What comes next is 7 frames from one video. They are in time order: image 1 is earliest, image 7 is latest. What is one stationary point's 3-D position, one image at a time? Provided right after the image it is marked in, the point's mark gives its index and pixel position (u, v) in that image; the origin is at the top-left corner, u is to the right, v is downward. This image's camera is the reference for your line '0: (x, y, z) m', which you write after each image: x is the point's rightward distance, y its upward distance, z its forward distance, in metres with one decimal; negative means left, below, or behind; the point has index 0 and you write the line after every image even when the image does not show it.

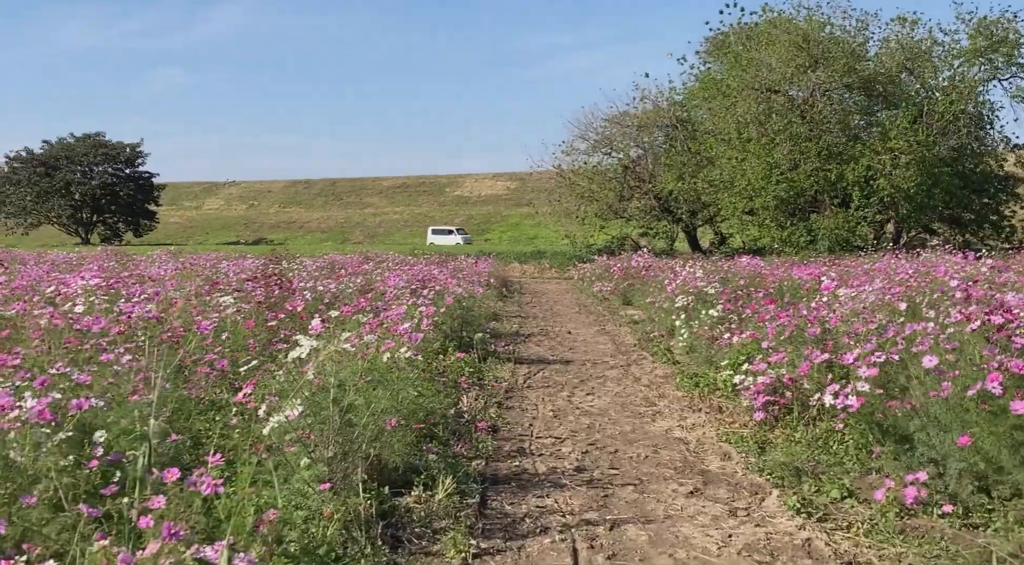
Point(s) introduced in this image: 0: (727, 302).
0: (+2.4, -0.3, +11.5) m
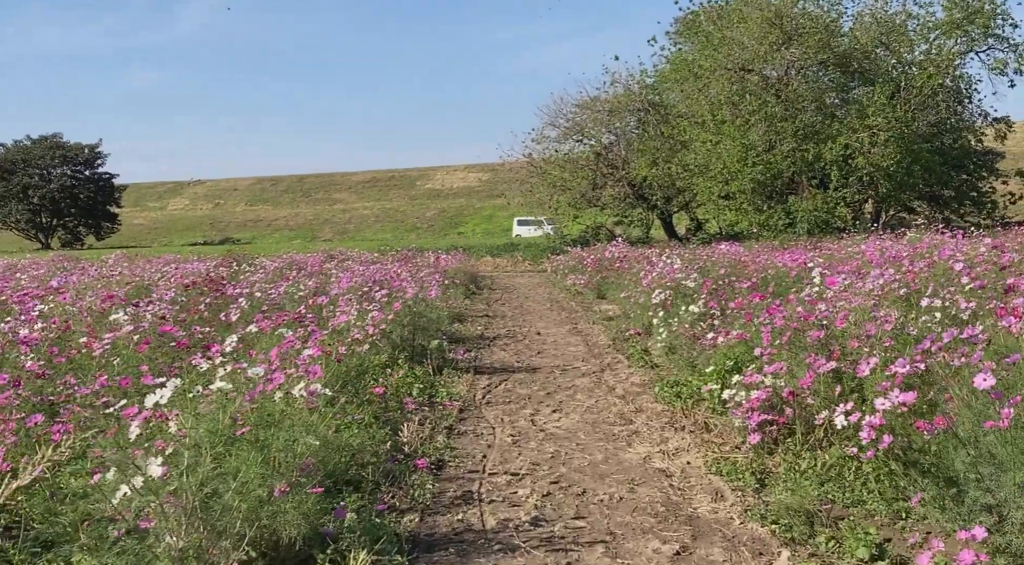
0: (+2.0, -0.2, +10.4) m
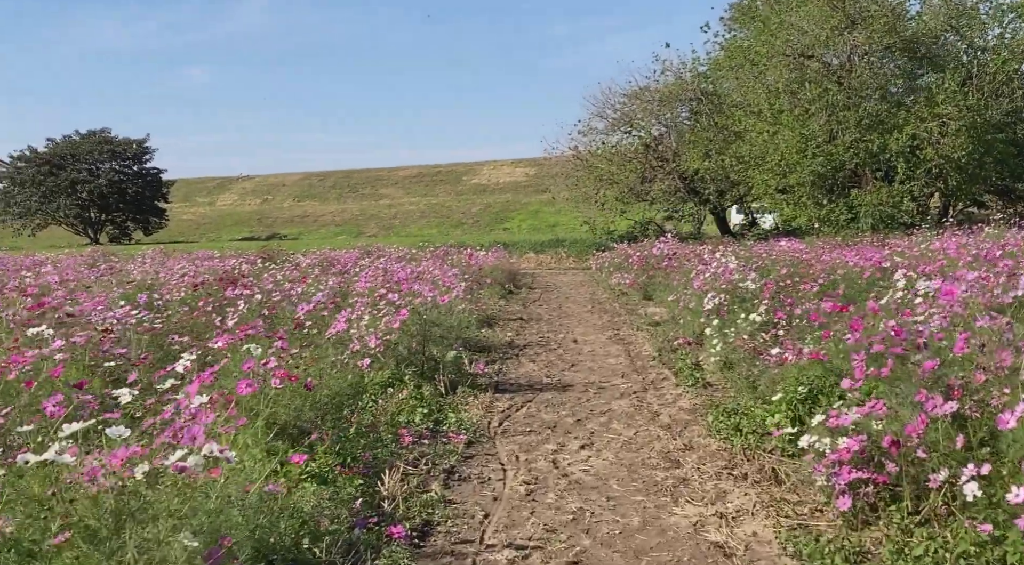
0: (+2.2, -0.3, +8.9) m
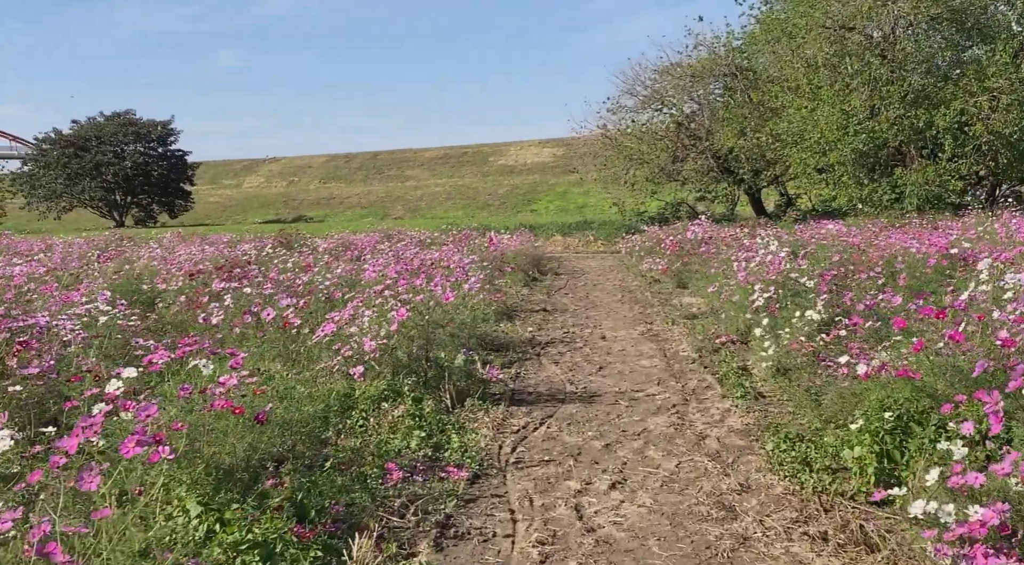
0: (+2.4, -0.2, +7.7) m
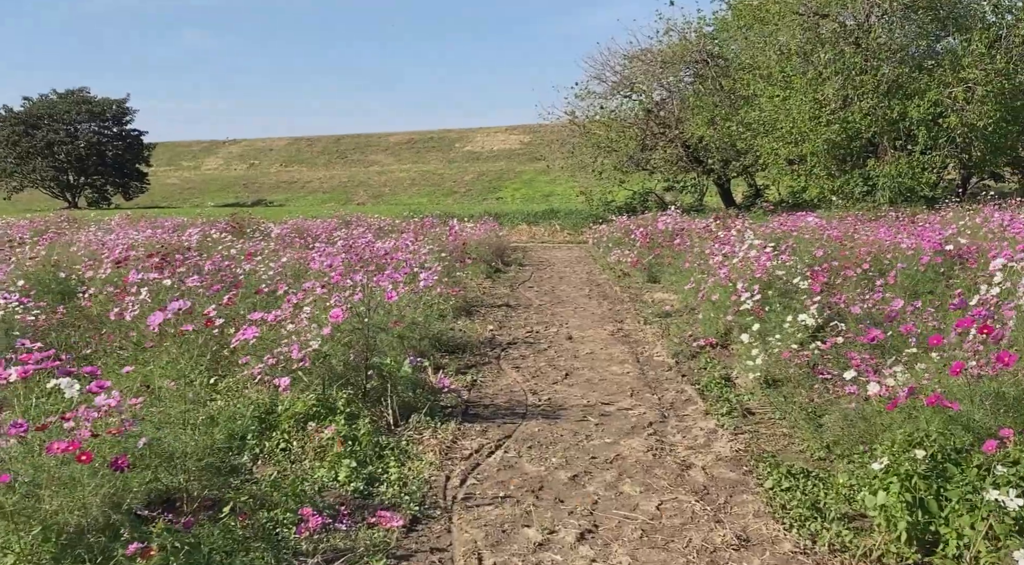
0: (+2.1, -0.2, +6.9) m
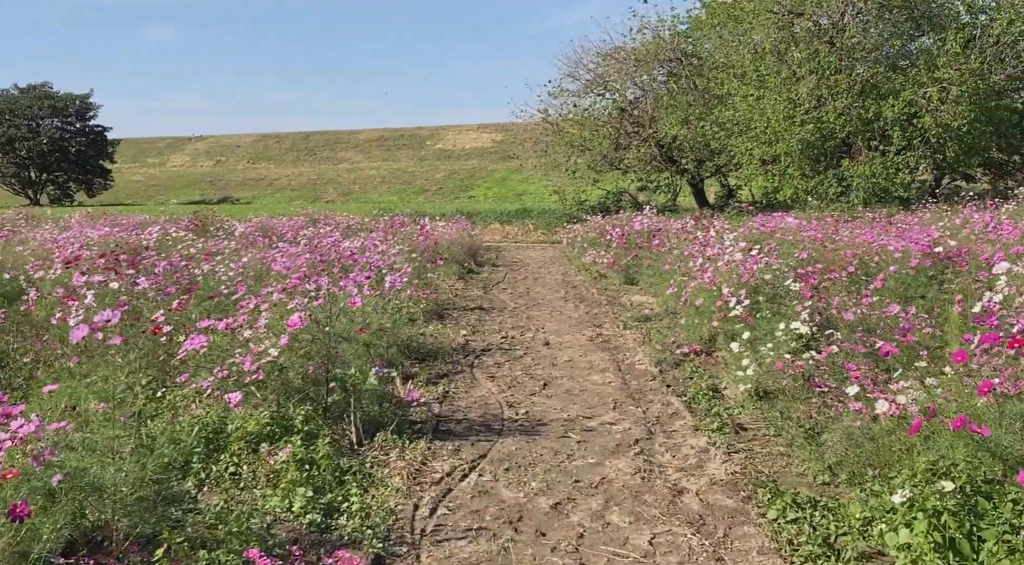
0: (+1.9, -0.2, +6.5) m
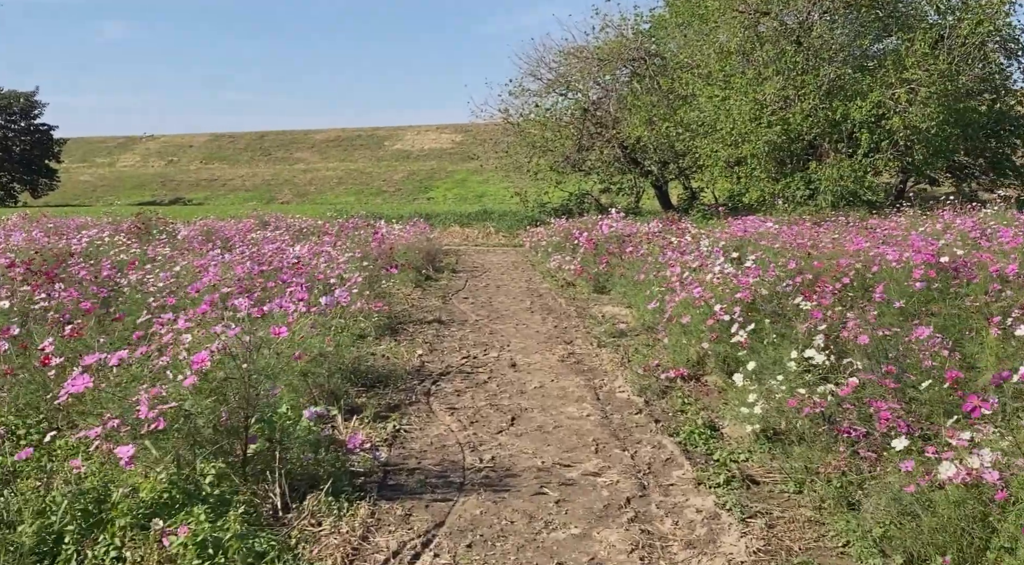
0: (+1.7, -0.3, +5.6) m
